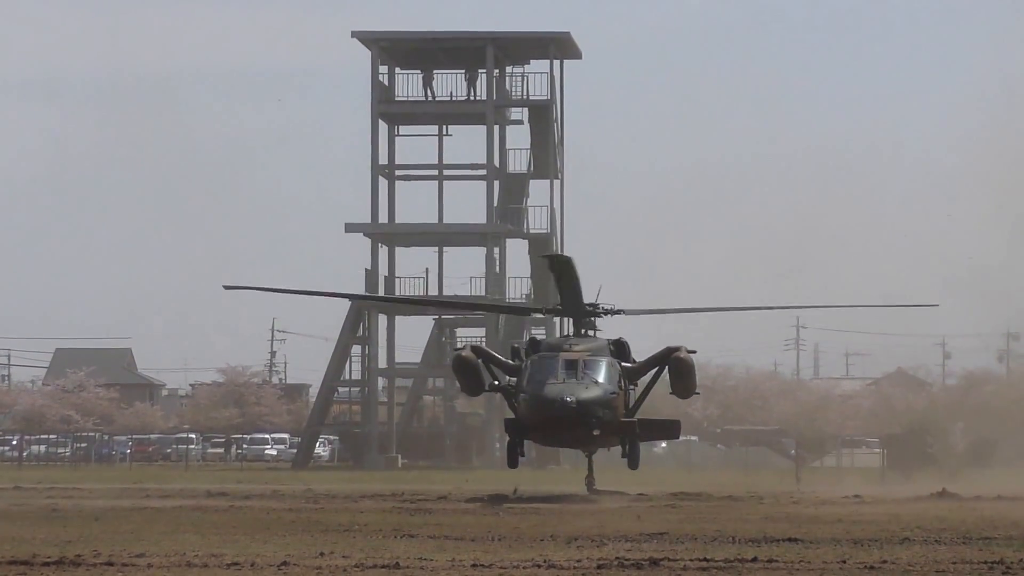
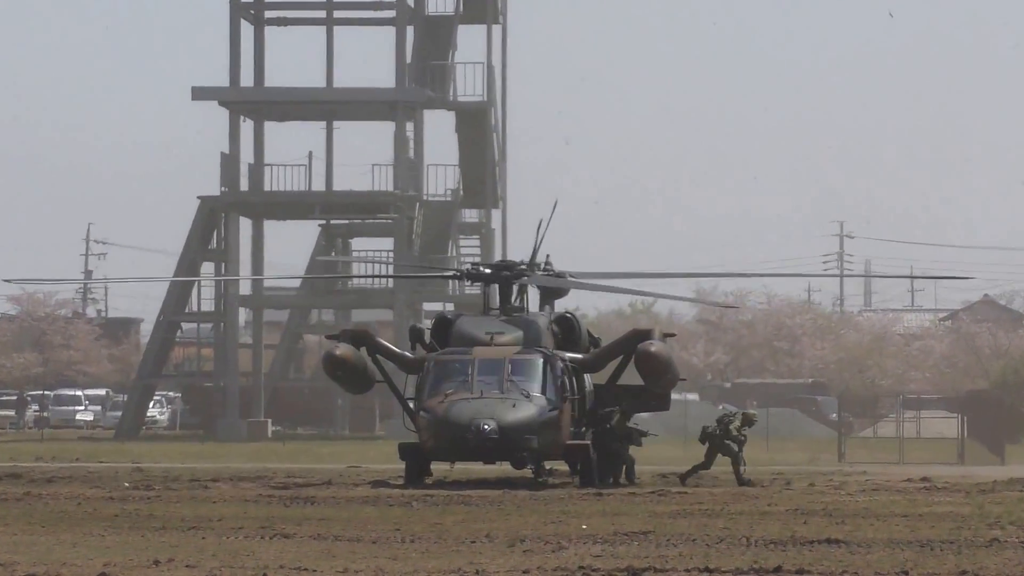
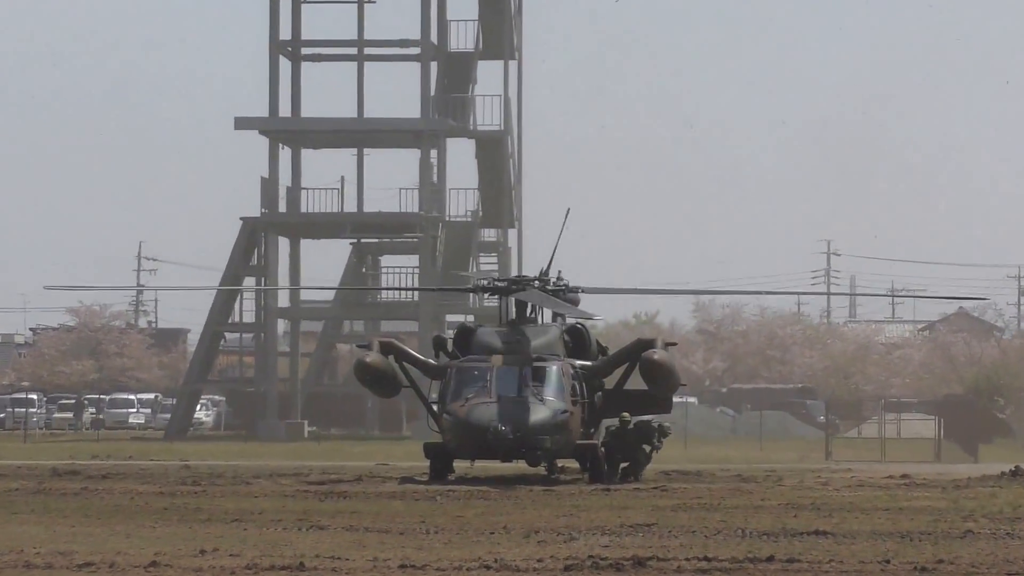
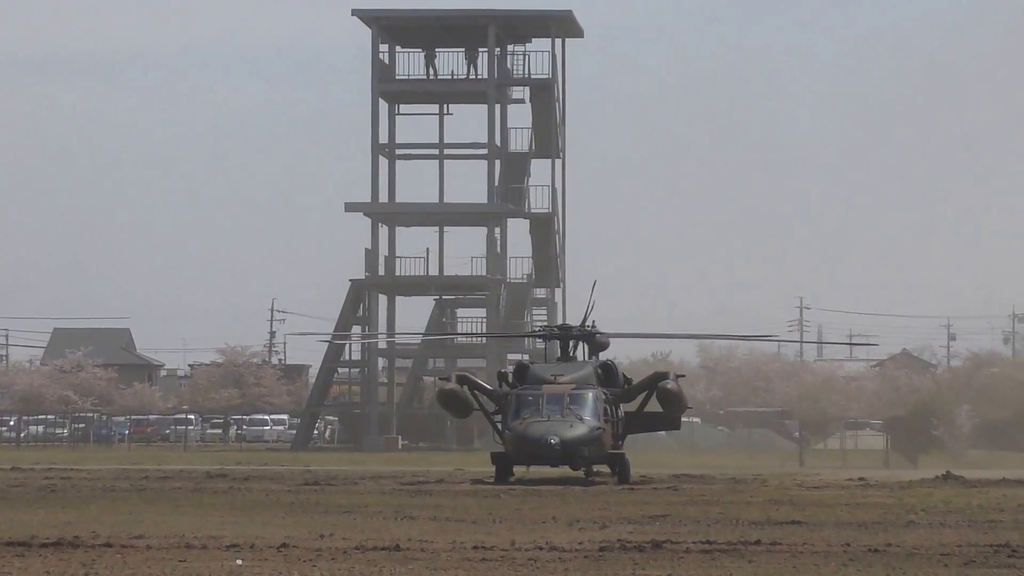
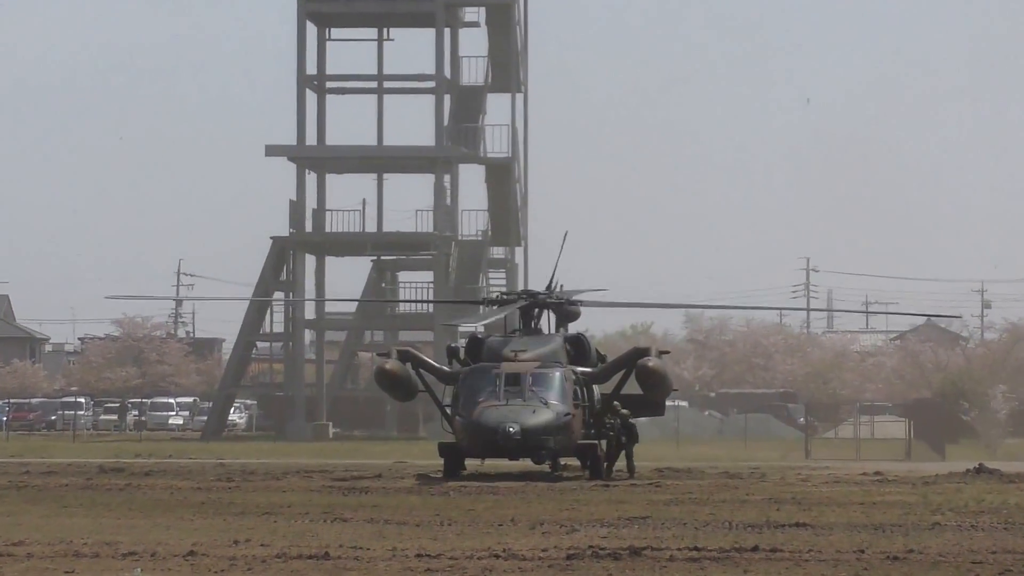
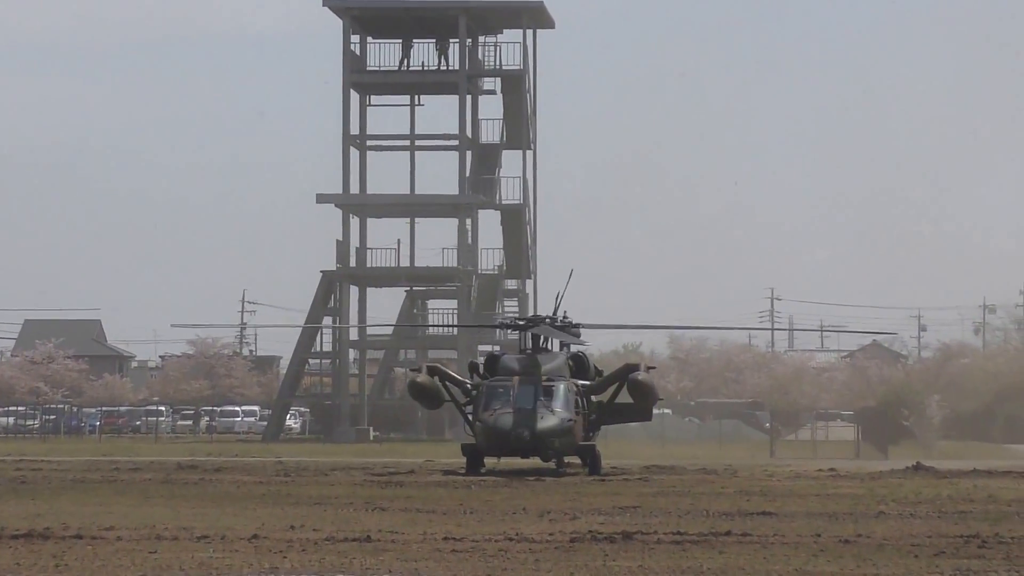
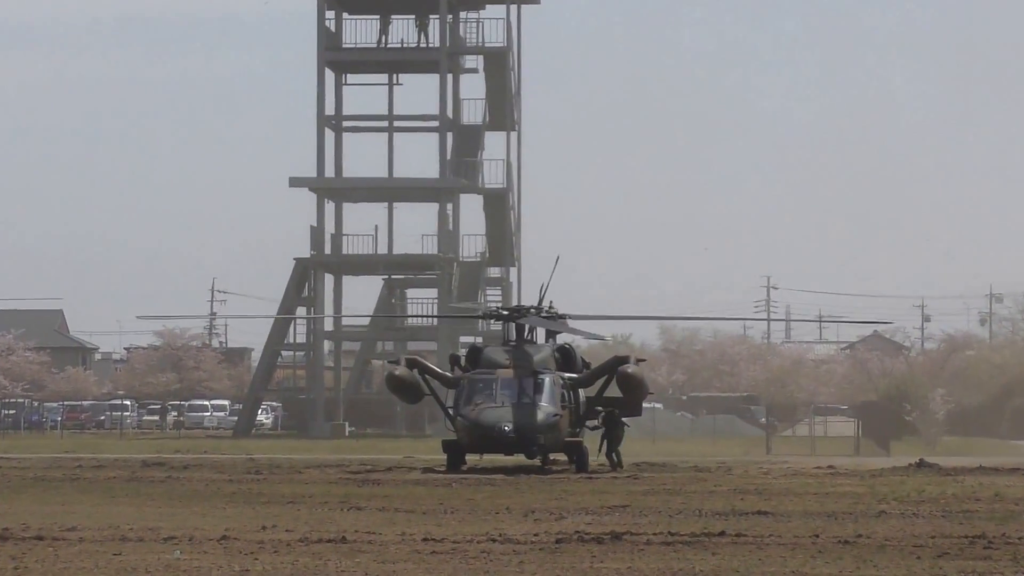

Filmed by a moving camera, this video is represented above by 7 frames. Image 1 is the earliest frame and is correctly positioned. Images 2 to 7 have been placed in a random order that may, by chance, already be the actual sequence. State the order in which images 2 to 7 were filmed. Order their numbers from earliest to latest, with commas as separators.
4, 6, 7, 5, 3, 2
